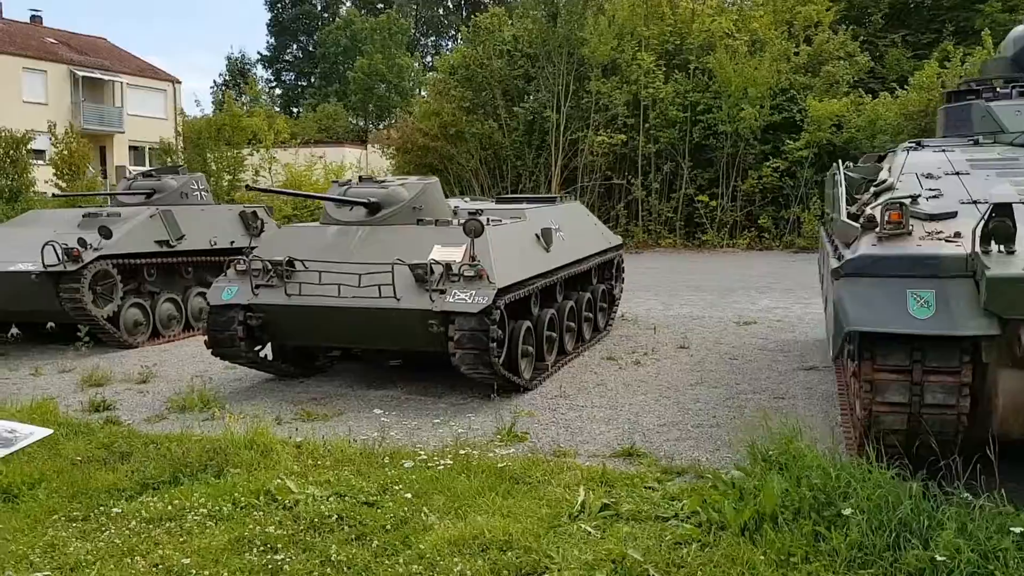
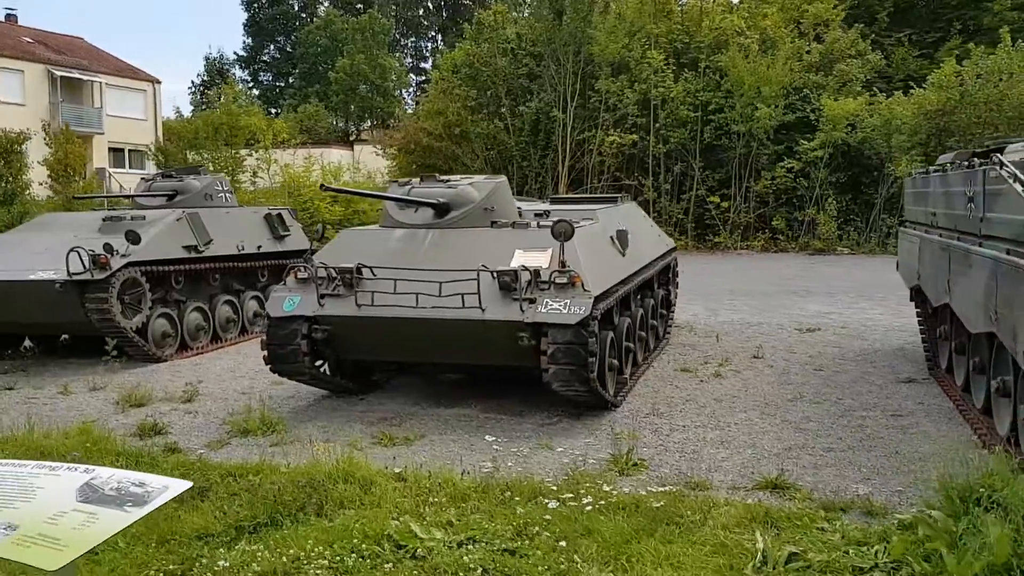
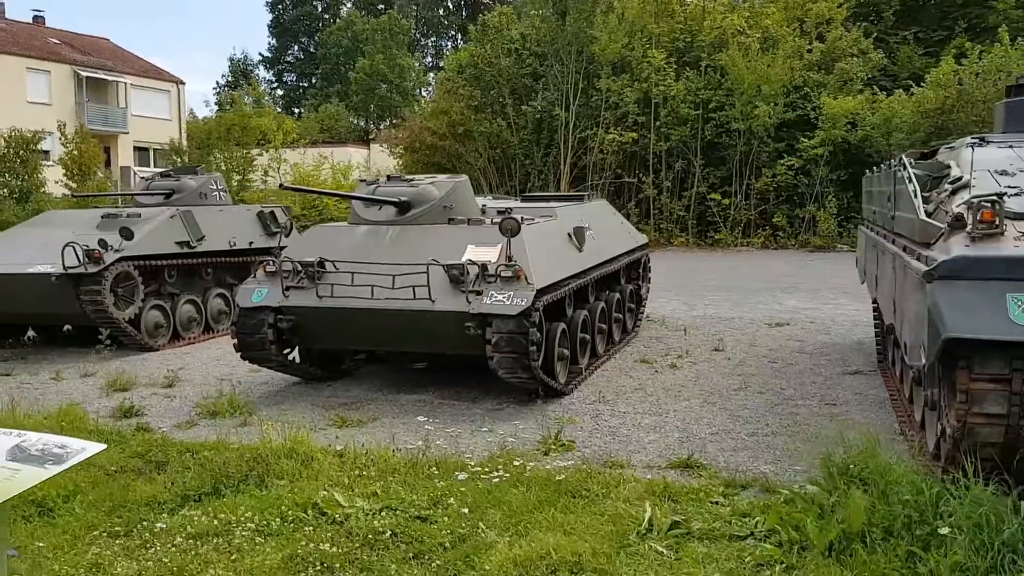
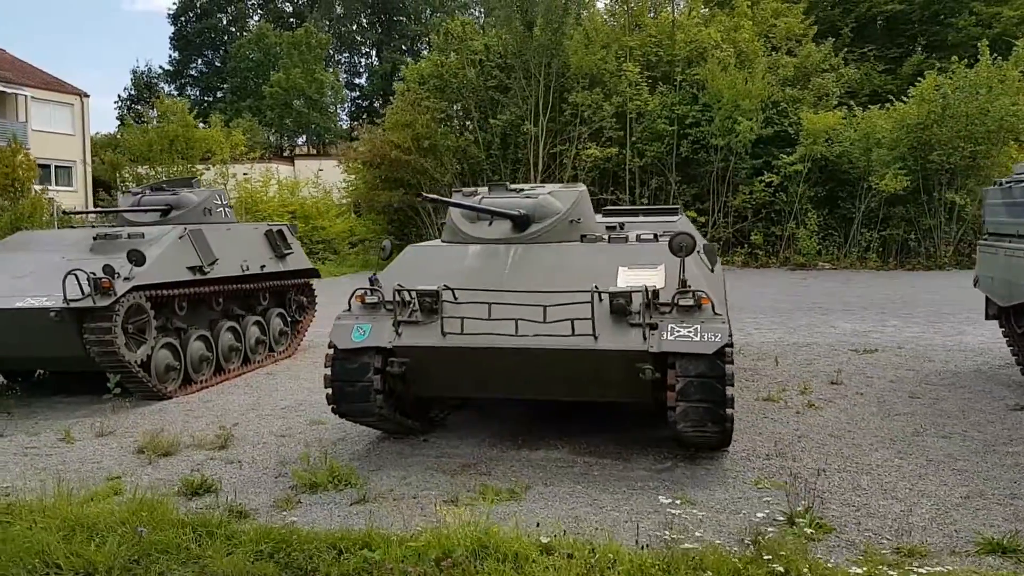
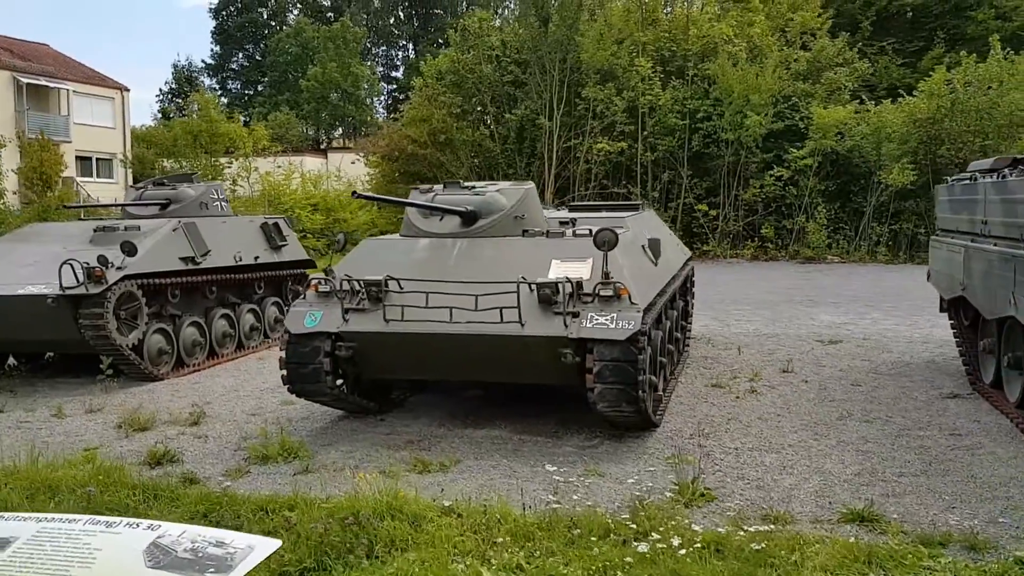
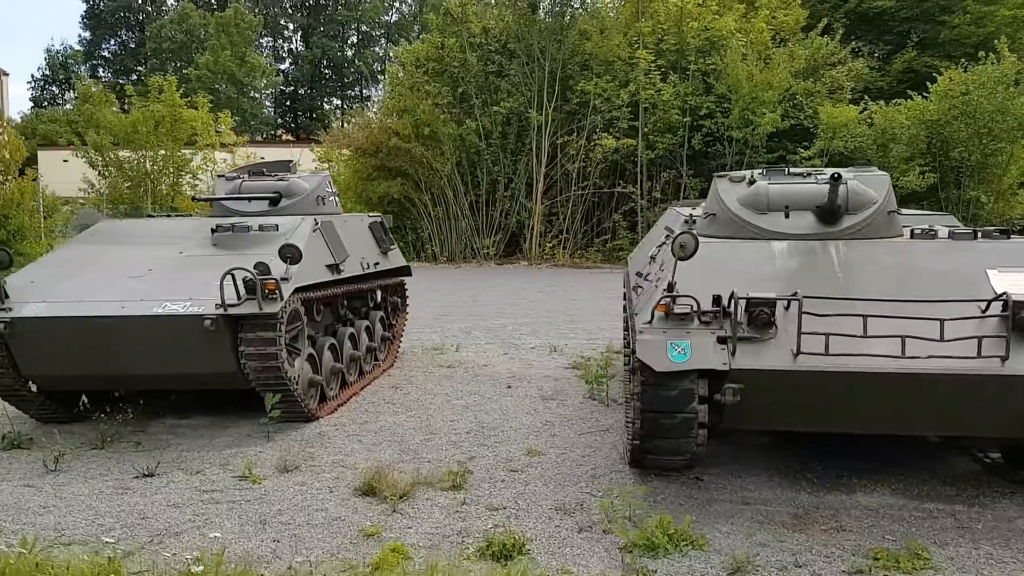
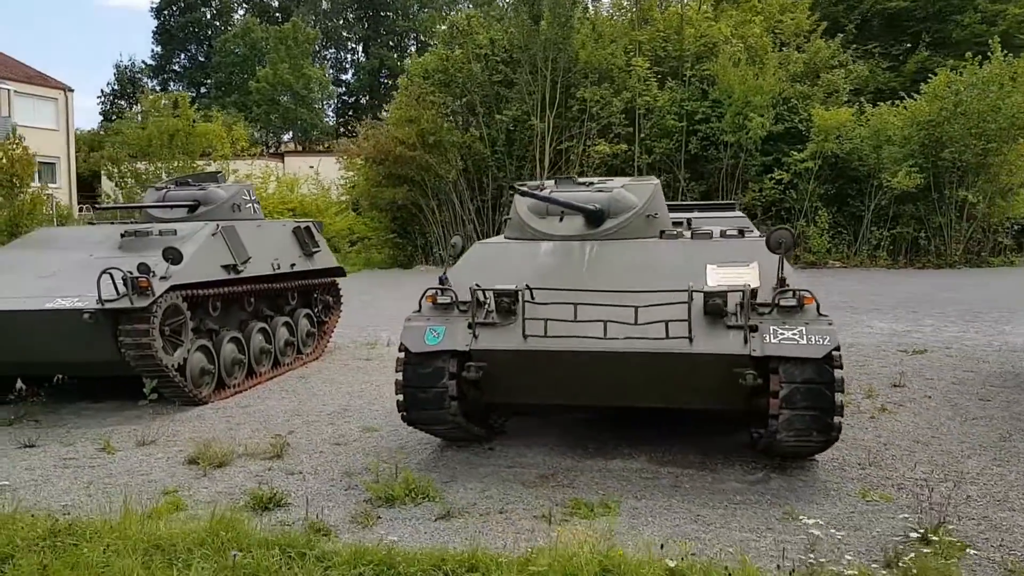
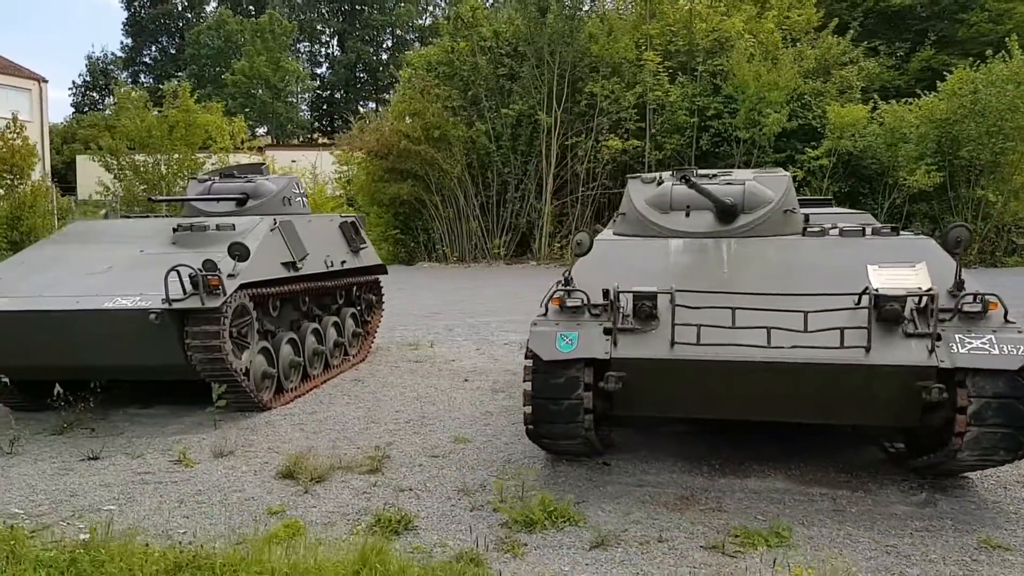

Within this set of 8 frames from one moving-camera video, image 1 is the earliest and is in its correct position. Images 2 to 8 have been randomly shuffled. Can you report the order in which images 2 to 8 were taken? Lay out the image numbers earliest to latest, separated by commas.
3, 2, 5, 4, 7, 8, 6
